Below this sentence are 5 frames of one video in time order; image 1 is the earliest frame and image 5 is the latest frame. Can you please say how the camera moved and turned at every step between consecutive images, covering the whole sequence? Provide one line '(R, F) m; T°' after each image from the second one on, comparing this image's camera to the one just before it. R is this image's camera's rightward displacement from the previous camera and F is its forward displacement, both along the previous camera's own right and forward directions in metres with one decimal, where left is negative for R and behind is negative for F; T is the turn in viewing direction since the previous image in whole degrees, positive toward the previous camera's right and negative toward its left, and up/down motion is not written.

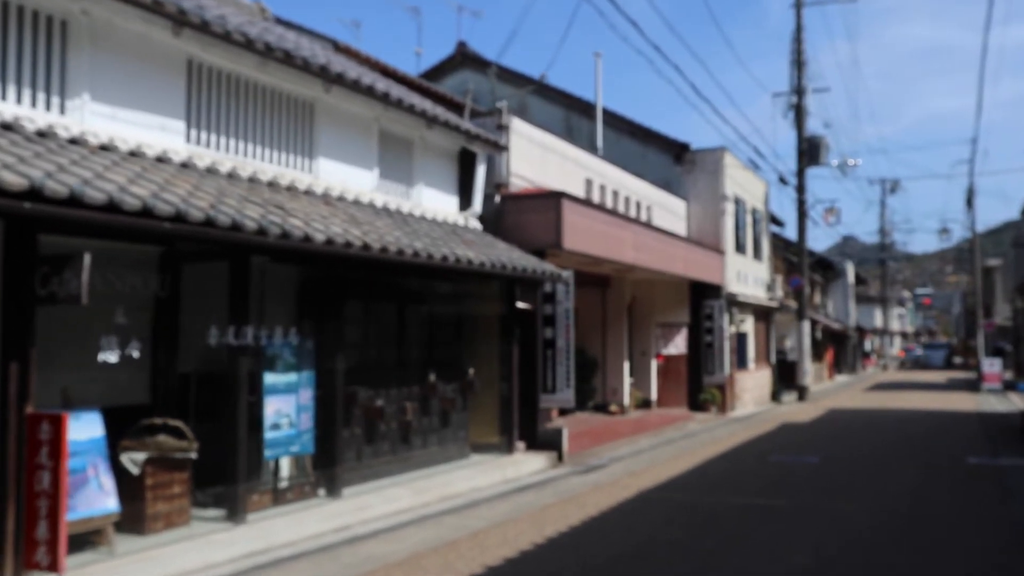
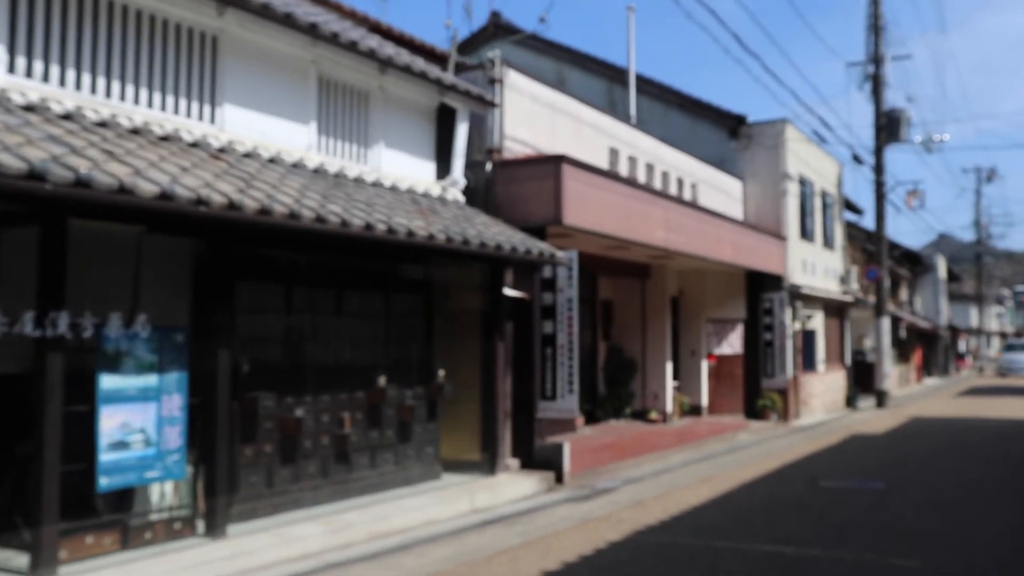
(+1.2, +2.6) m; -5°
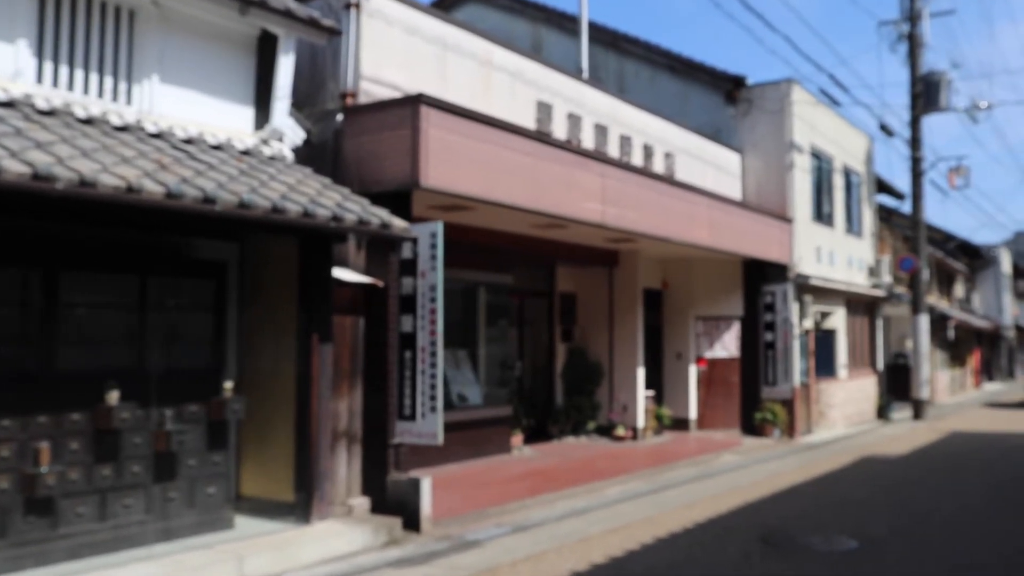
(+2.1, +3.1) m; -4°
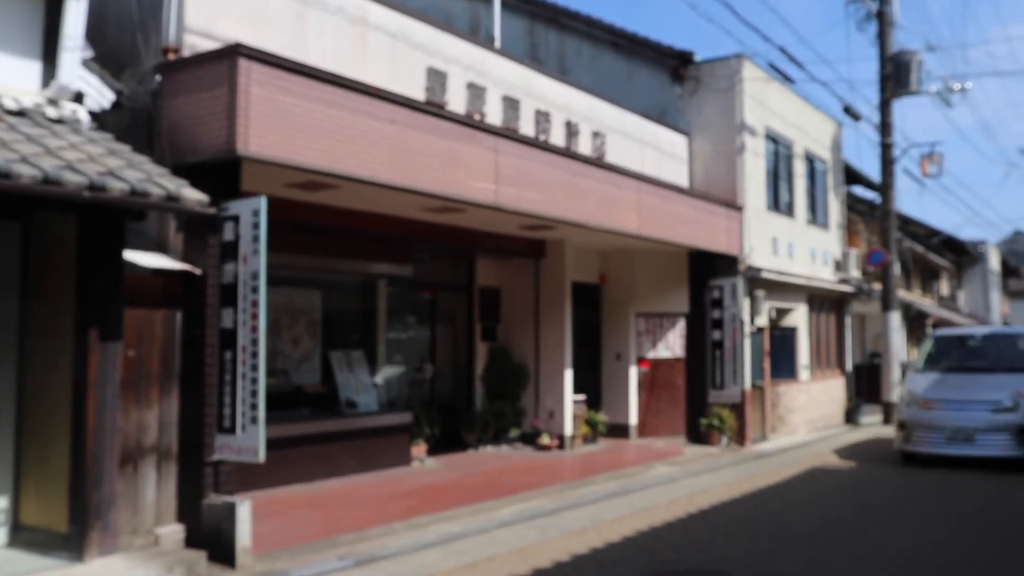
(+1.3, +1.5) m; 0°
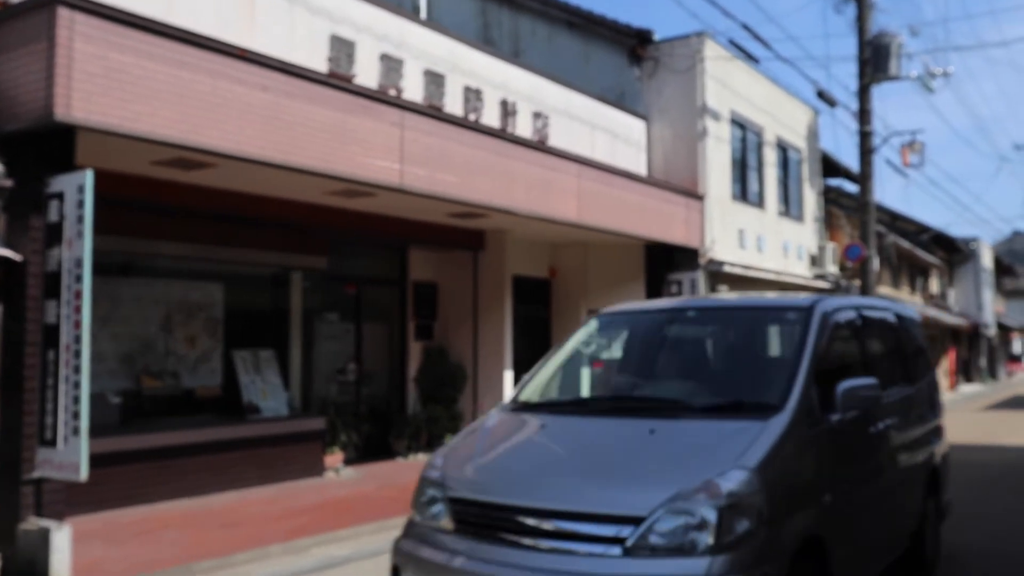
(+0.9, +1.1) m; 0°
